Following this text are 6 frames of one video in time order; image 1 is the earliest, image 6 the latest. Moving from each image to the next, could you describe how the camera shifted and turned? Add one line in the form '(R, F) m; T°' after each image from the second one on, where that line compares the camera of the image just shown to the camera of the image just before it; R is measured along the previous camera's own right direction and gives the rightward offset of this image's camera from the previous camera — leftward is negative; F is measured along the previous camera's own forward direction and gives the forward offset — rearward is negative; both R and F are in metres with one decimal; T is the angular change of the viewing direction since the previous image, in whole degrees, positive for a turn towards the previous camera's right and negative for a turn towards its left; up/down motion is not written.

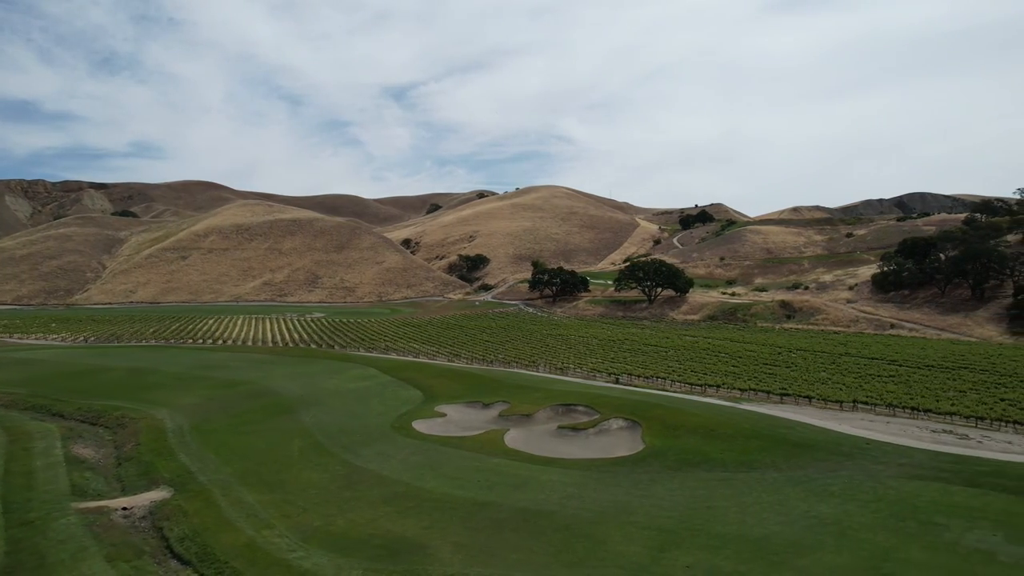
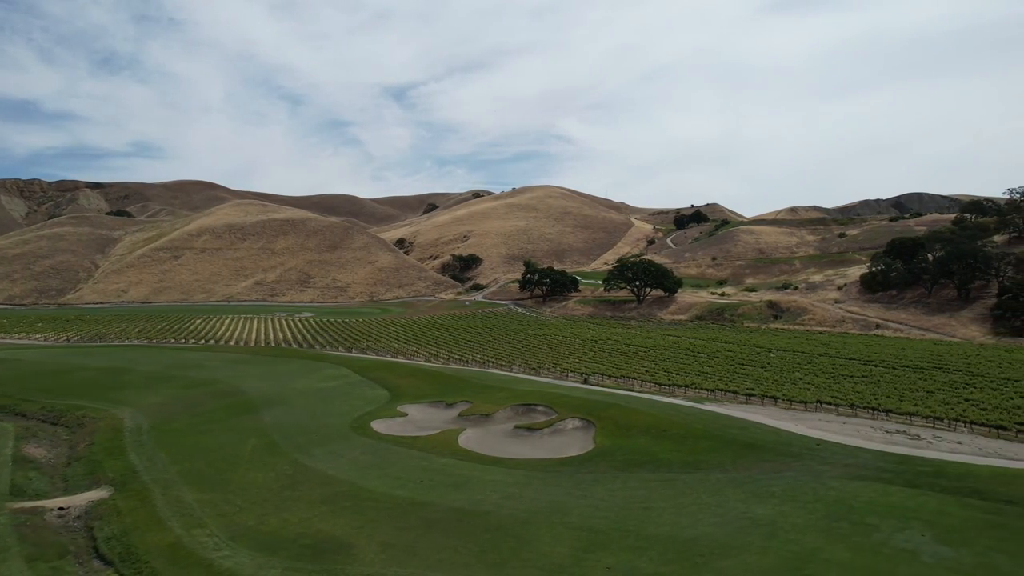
(+2.0, 0.0) m; 0°
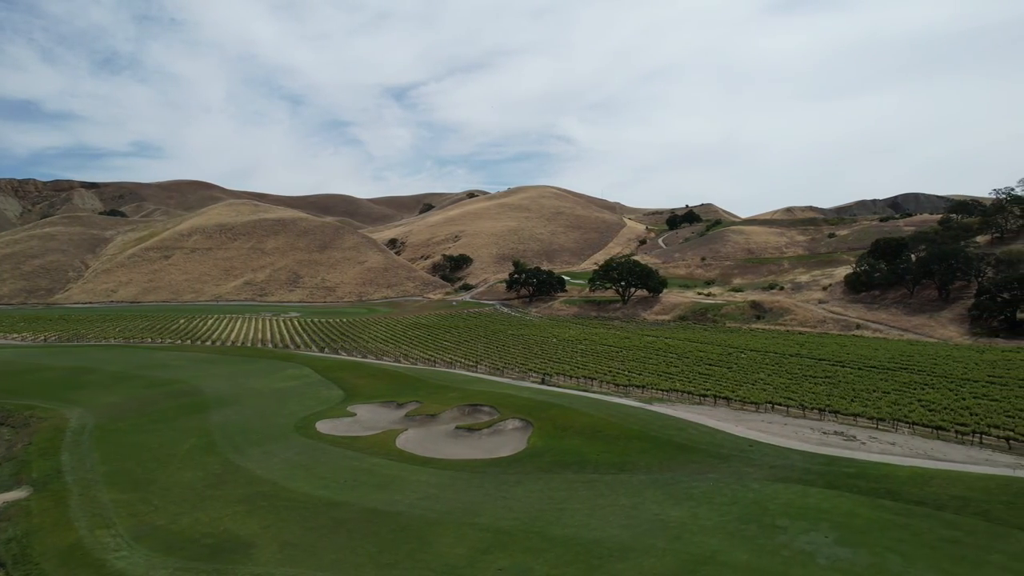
(+2.7, 0.0) m; 0°
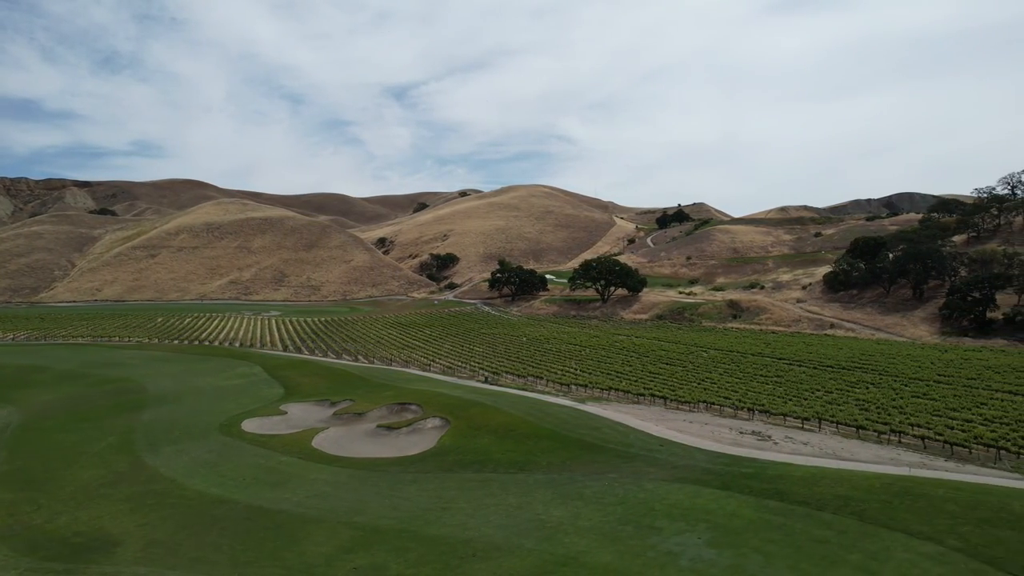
(+3.5, +0.2) m; 0°
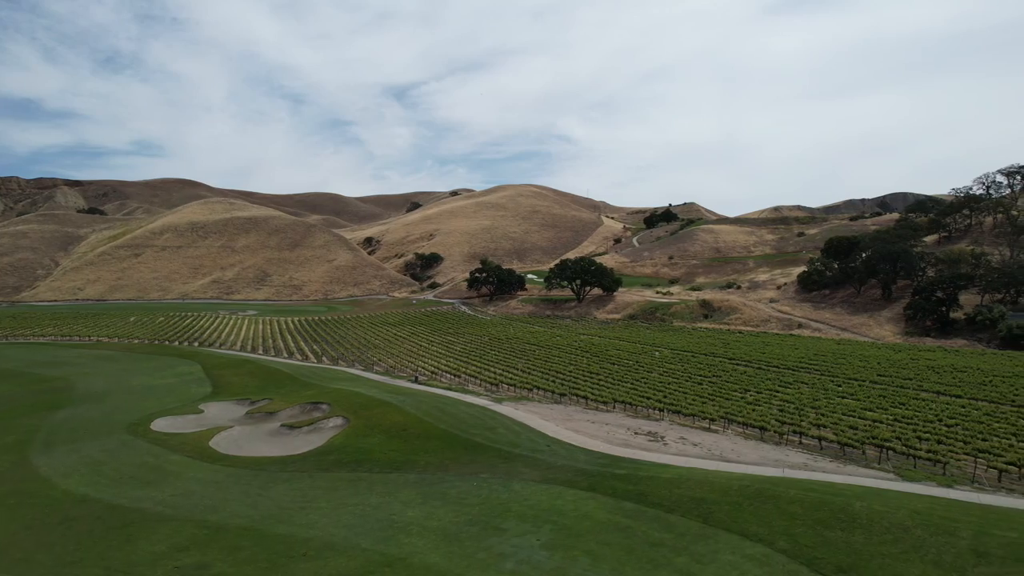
(+4.3, +0.2) m; 0°
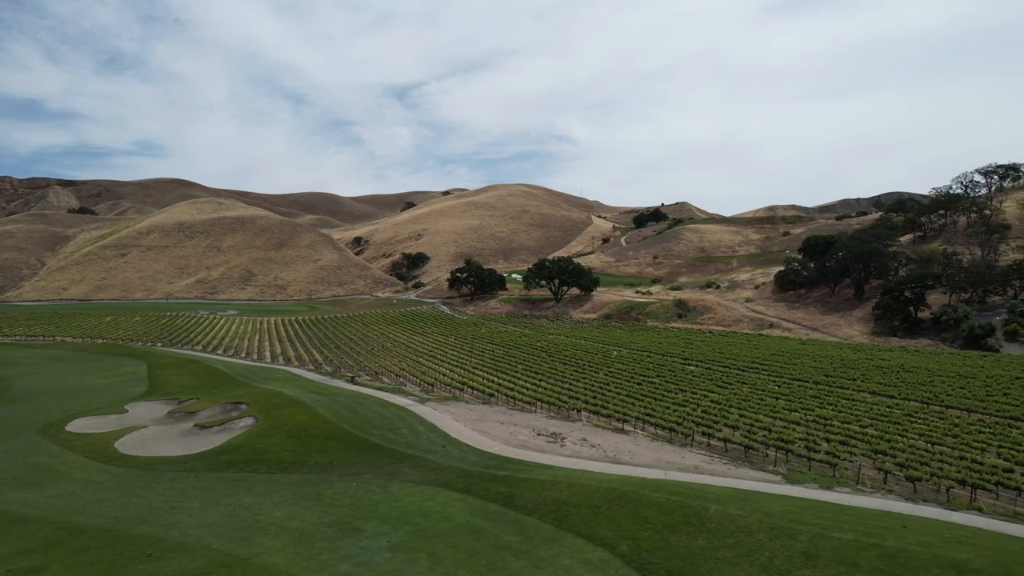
(+3.9, +0.2) m; 0°
